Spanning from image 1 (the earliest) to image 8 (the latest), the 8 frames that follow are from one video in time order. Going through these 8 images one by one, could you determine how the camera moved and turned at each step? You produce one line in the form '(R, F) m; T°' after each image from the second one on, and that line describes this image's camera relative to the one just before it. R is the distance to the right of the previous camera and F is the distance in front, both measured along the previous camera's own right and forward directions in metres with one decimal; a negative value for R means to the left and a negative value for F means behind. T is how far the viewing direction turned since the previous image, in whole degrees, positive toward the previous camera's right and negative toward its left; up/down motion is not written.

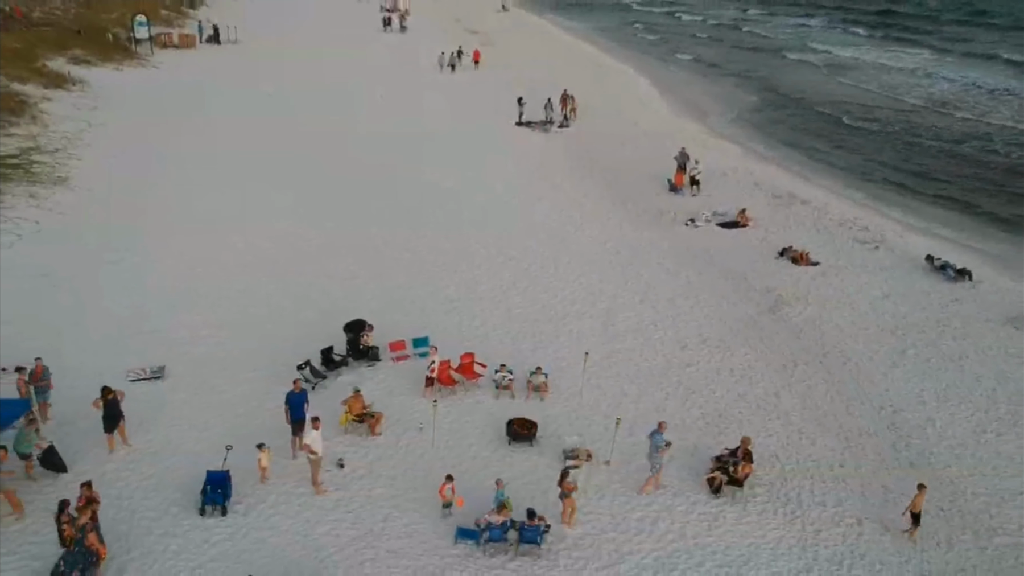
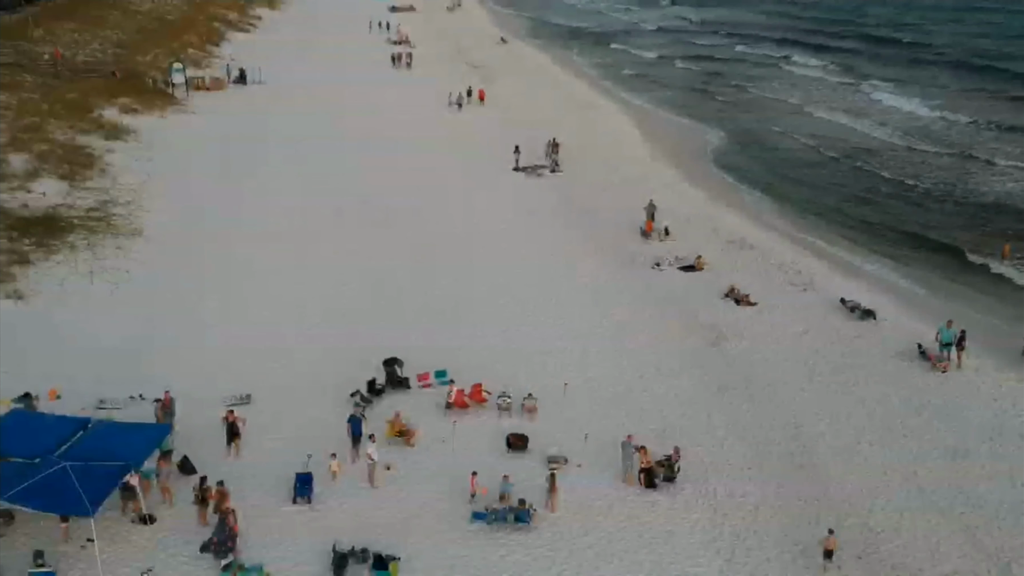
(0.0, -3.9) m; 0°
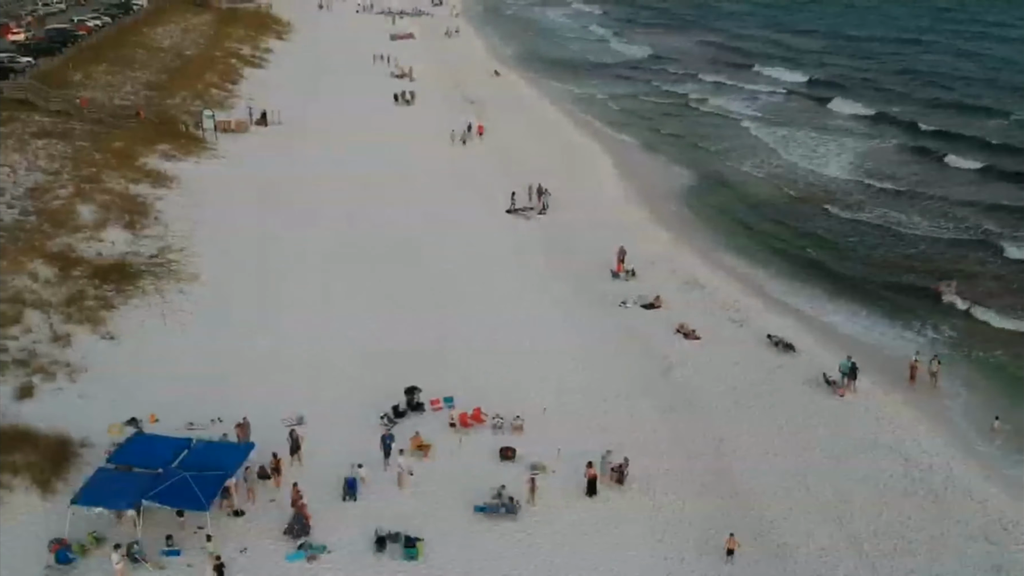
(+0.1, -4.7) m; 0°
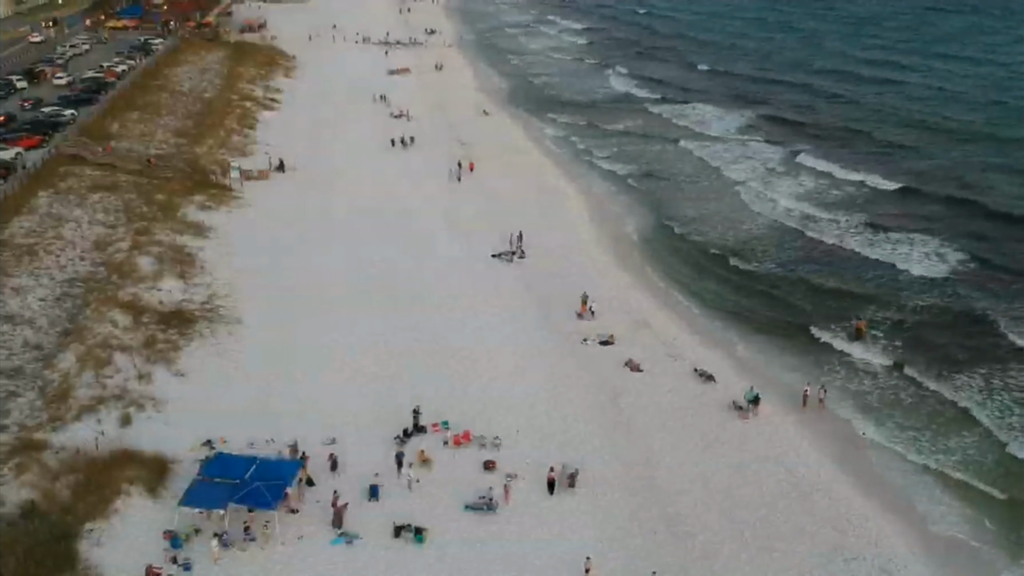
(+0.3, -6.5) m; 0°
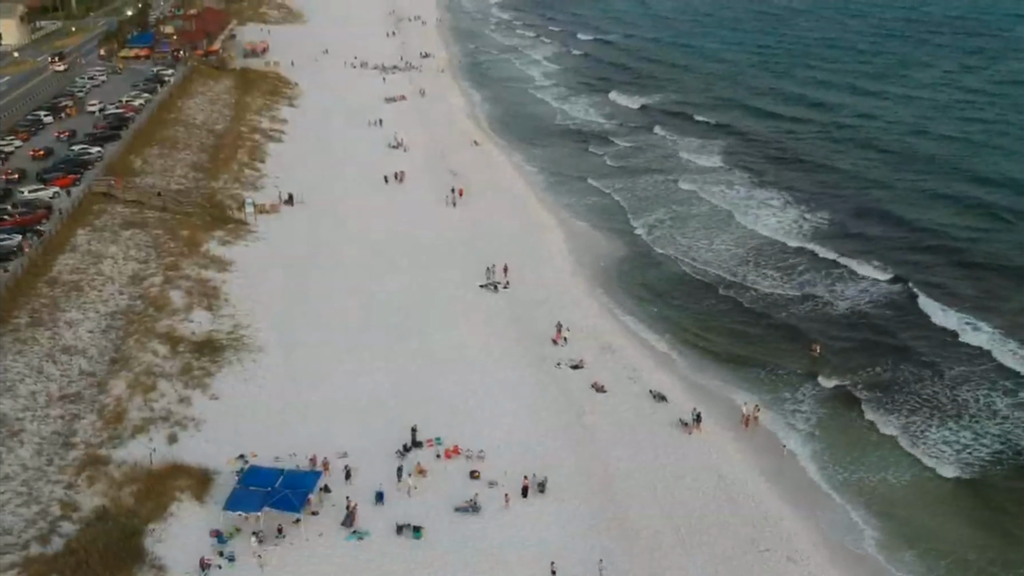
(+0.5, -5.4) m; 0°
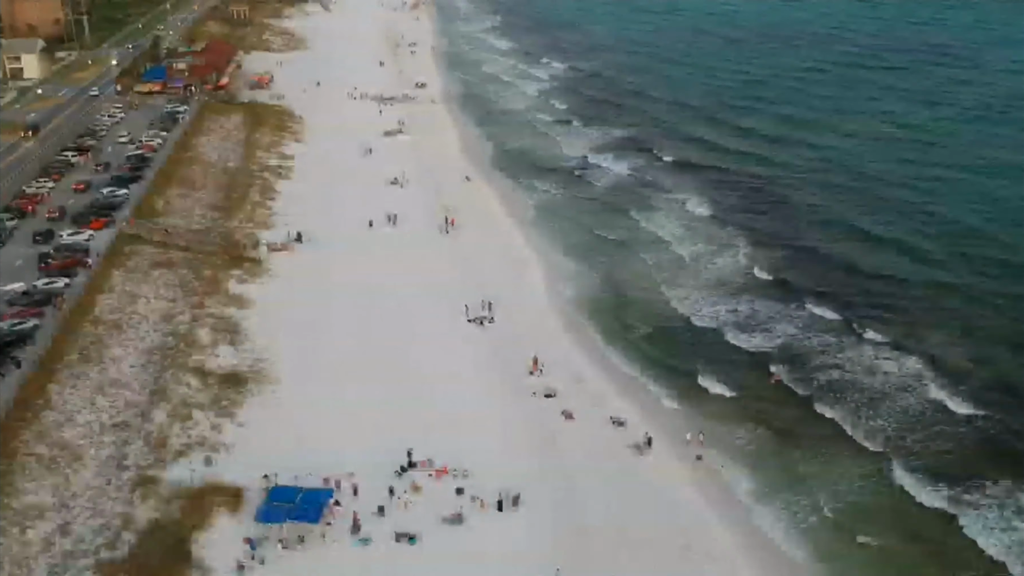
(+0.7, -6.3) m; 0°
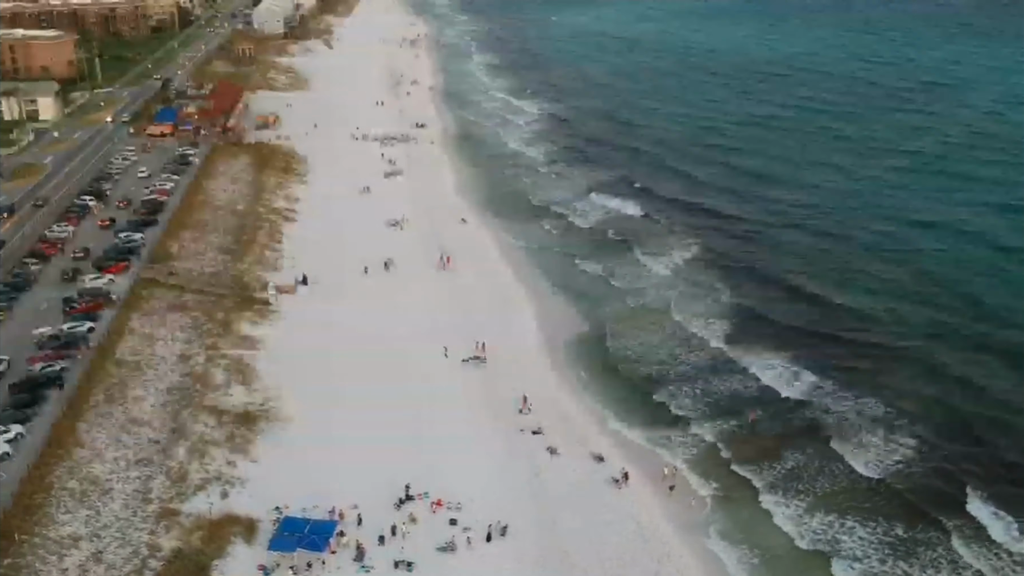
(+0.5, -4.0) m; 0°
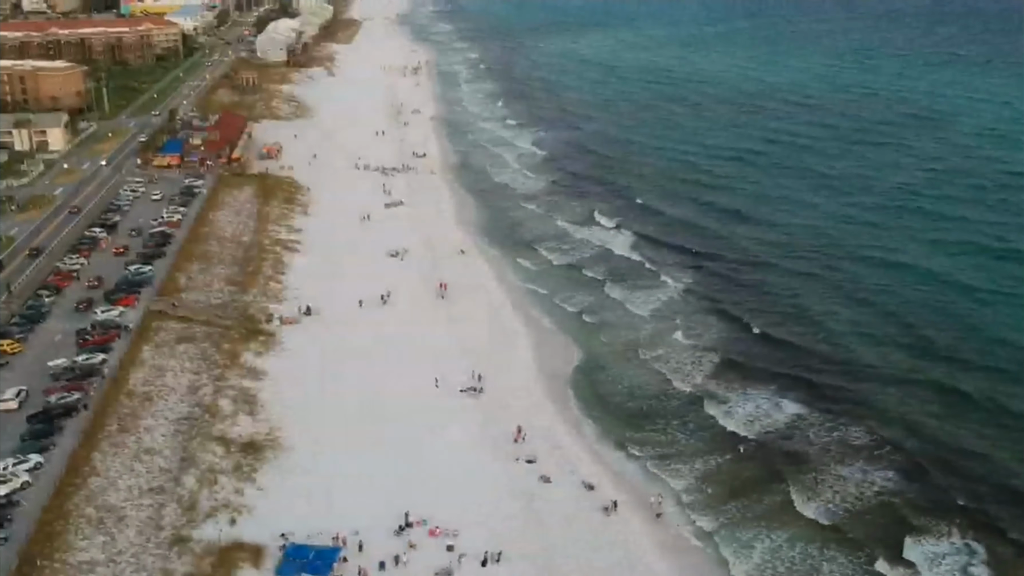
(+0.2, -2.4) m; 0°
